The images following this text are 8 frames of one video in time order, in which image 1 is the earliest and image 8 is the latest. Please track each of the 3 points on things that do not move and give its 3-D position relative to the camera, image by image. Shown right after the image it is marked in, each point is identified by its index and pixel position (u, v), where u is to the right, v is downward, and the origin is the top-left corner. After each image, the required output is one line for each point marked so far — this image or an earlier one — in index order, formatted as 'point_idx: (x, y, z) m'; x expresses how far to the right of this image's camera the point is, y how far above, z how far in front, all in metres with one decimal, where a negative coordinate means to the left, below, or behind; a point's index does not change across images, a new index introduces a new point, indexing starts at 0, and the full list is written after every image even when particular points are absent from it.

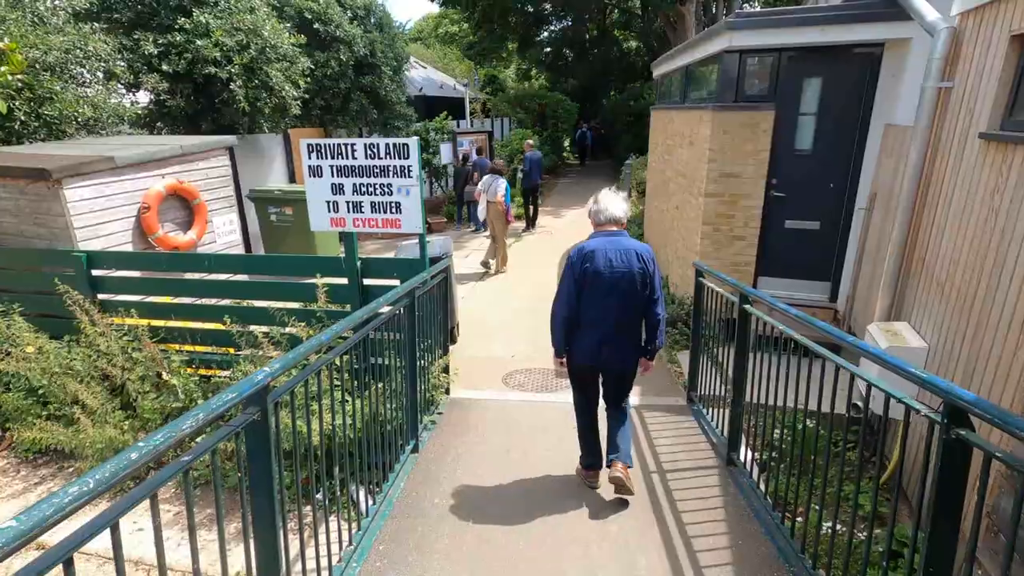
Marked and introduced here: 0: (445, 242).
0: (-0.8, +0.5, +6.2) m
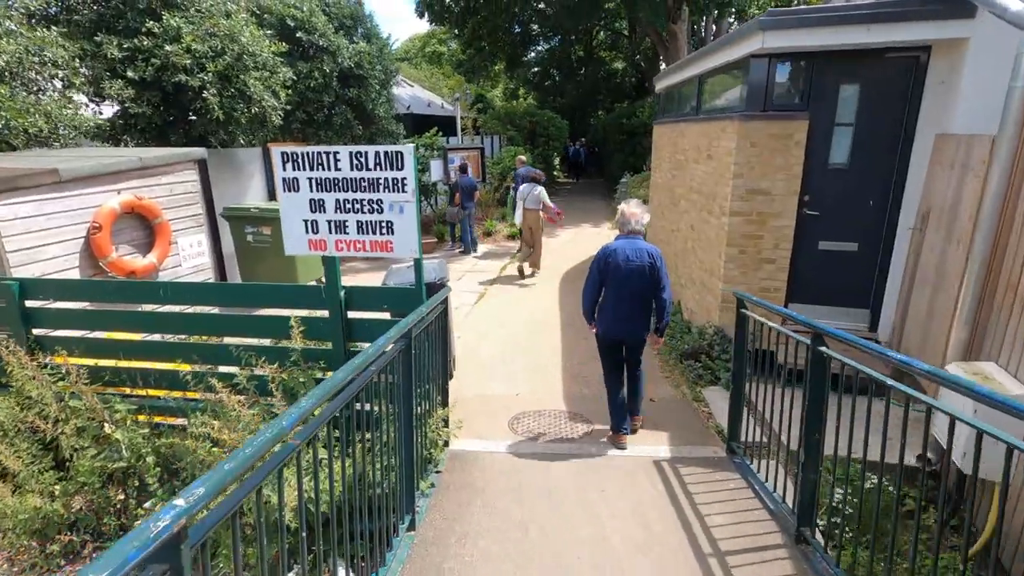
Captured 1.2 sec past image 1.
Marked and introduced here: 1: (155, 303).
0: (-0.7, +0.2, +5.5) m
1: (-2.7, -0.1, +4.1) m
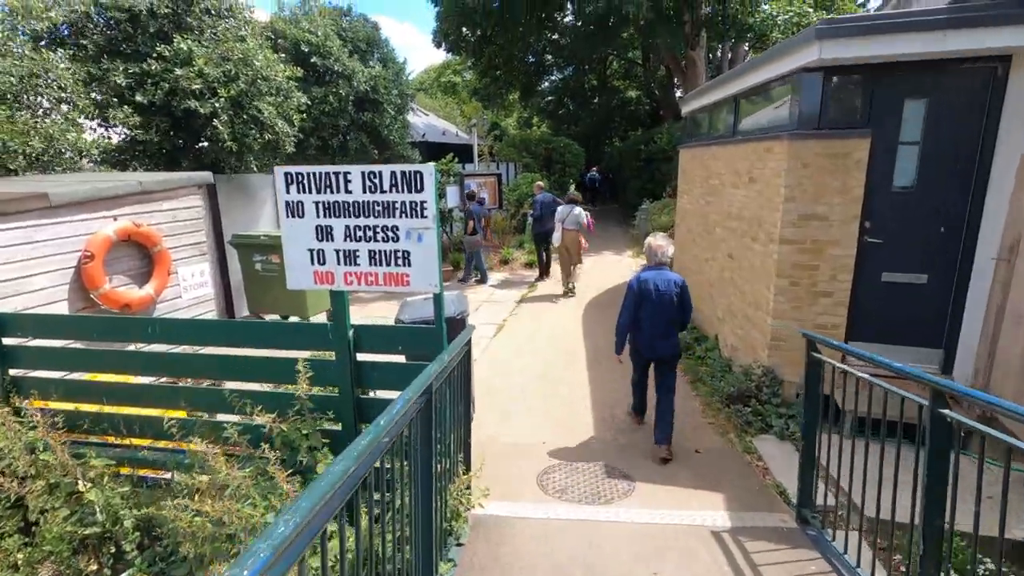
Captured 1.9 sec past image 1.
0: (-0.5, -0.1, +5.0) m
1: (-2.5, -0.4, +3.7) m
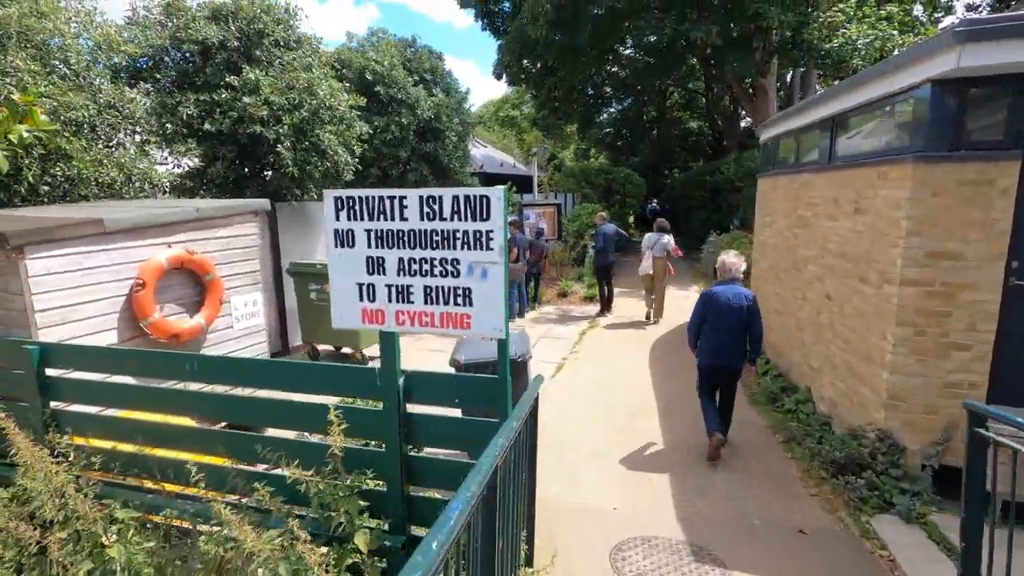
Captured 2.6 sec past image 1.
0: (+0.1, -0.4, +4.6) m
1: (-2.1, -0.6, +3.4) m
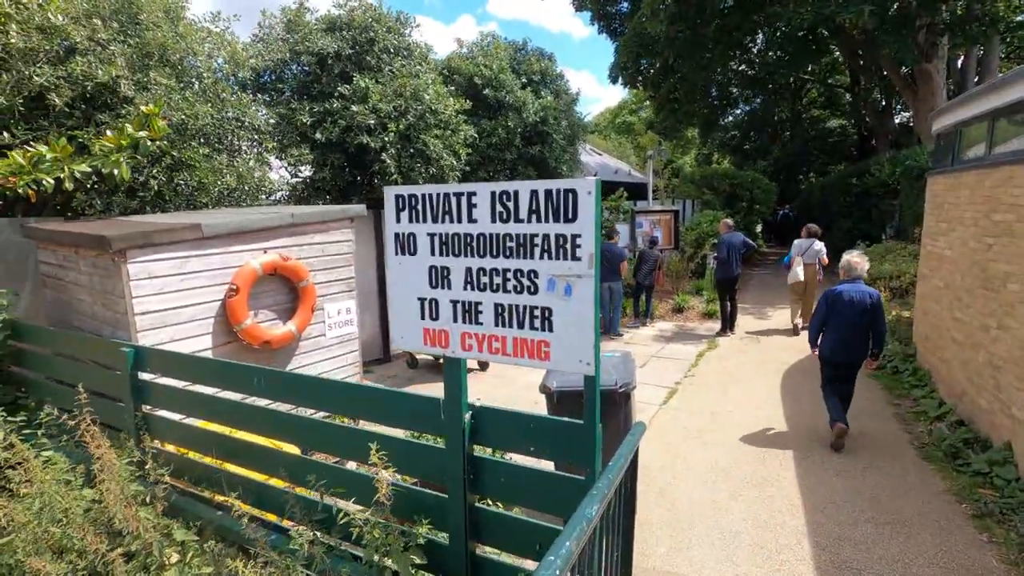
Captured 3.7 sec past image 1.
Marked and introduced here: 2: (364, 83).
0: (+0.8, -0.6, +3.9) m
1: (-1.5, -0.6, +3.2) m
2: (-2.0, +2.7, +7.2) m
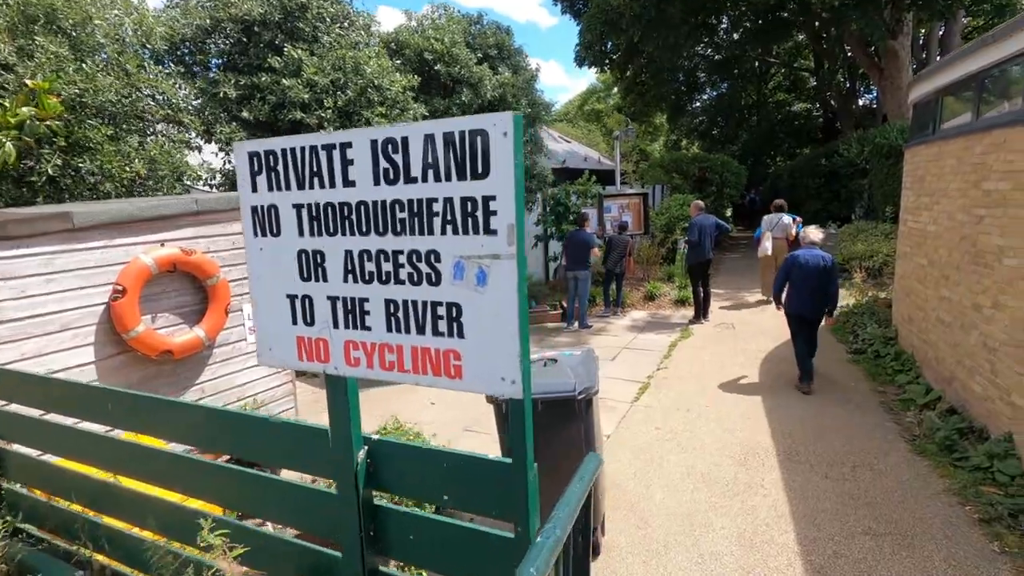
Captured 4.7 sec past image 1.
0: (+0.5, -0.5, +3.3) m
1: (-1.9, -0.6, +2.5) m
2: (-2.6, +2.8, +6.4) m
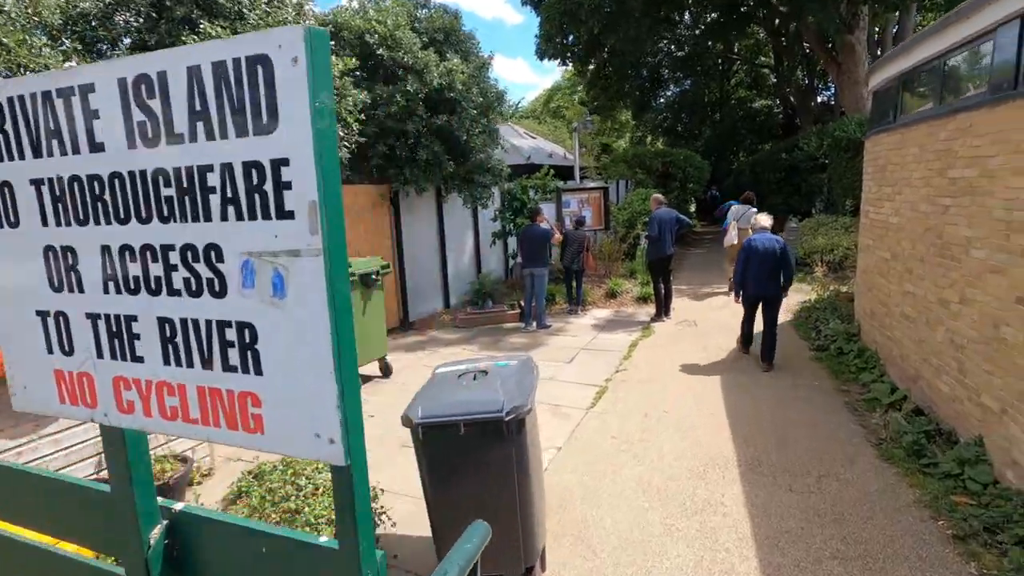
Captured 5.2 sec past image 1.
0: (0.0, -0.5, +2.9) m
1: (-2.2, -0.7, +1.9) m
2: (-3.2, +2.7, +5.8) m
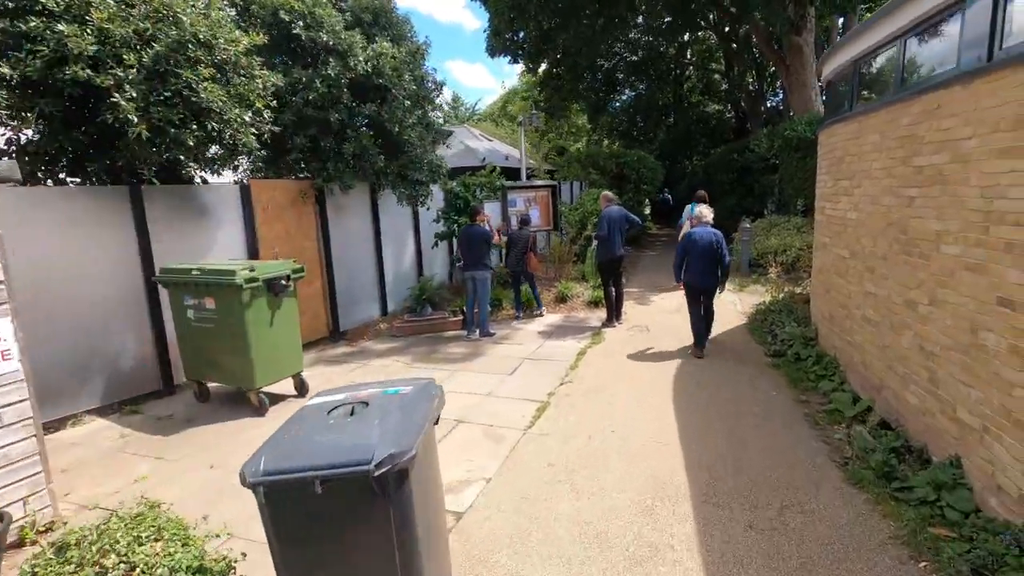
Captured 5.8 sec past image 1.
0: (-0.4, -0.5, +2.2) m
1: (-2.6, -0.7, +1.1) m
2: (-3.9, +2.7, +4.9) m
